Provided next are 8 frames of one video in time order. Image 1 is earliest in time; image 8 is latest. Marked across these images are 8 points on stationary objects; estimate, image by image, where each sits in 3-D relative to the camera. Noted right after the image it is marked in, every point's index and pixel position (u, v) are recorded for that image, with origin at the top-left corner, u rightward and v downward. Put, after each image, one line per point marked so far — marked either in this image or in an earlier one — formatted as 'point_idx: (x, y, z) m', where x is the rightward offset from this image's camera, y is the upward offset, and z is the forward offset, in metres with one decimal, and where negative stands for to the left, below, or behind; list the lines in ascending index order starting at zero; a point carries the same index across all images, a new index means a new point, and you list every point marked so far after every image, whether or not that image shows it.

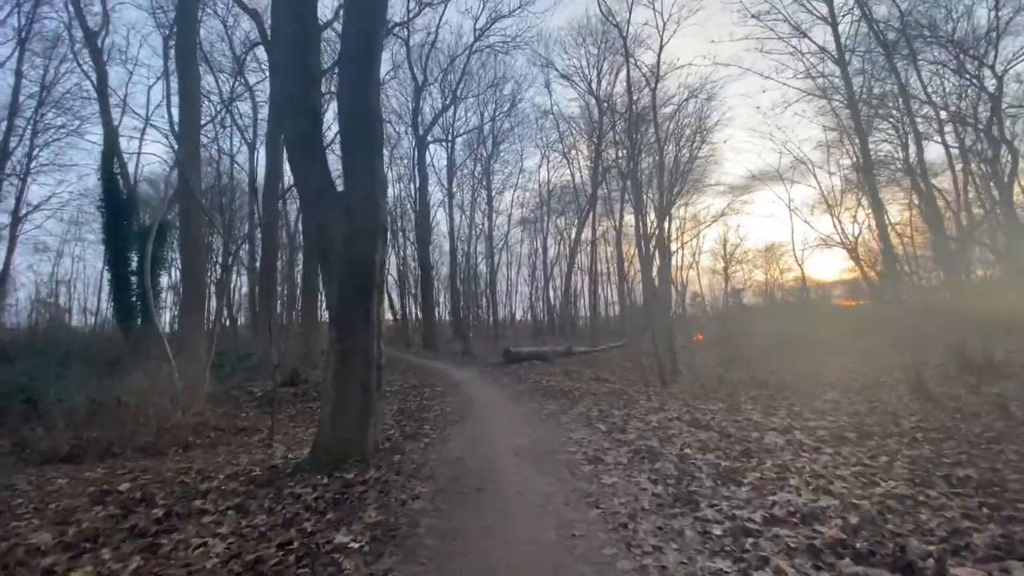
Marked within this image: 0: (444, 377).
0: (-2.6, -3.5, +18.3) m
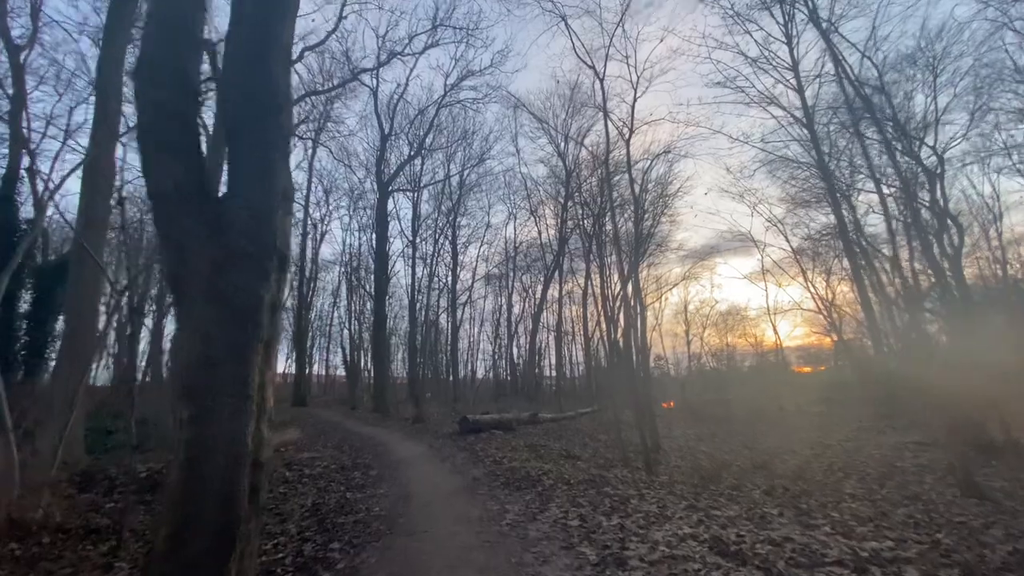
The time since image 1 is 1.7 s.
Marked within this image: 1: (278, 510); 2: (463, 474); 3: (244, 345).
0: (-4.1, -5.4, +15.1) m
1: (-4.9, -4.7, +9.6) m
2: (-1.3, -4.9, +12.0) m
3: (-3.0, -0.6, +5.2) m
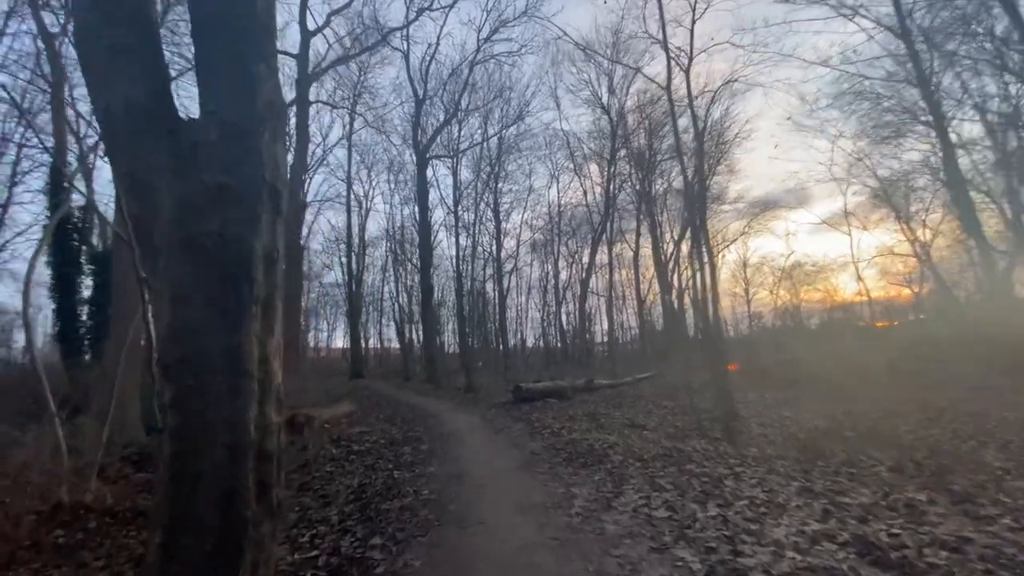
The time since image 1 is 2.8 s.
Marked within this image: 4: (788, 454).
0: (-2.3, -4.3, +14.3) m
1: (-3.7, -4.0, +8.9) m
2: (+0.2, -3.8, +10.9) m
3: (-2.5, -0.2, +4.1) m
4: (+5.5, -3.3, +9.3) m
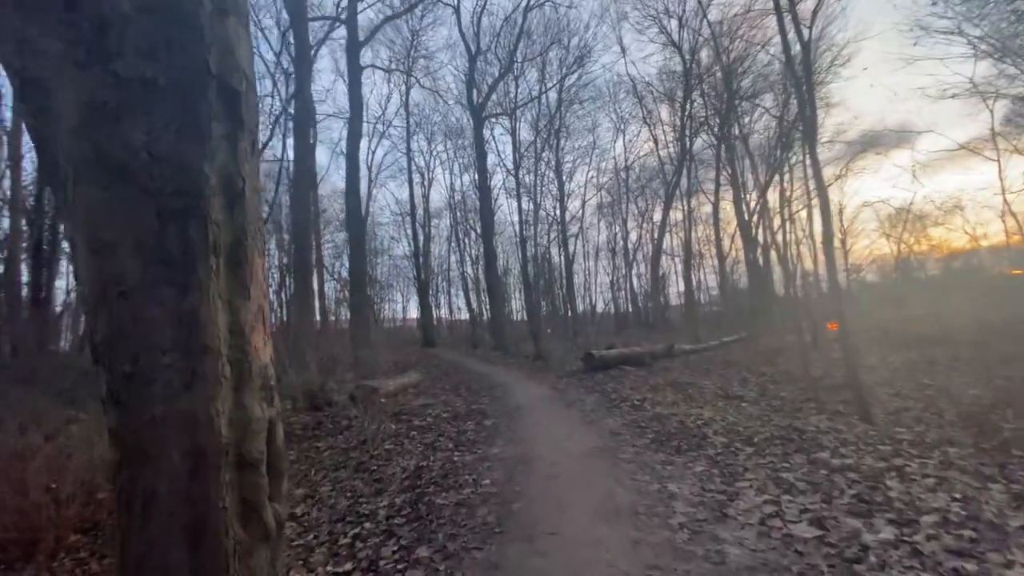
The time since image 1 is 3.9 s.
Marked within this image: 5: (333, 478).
0: (-0.2, -3.1, +13.1) m
1: (-2.4, -3.3, +8.0) m
2: (+1.7, -2.8, +9.4) m
3: (-2.0, +0.2, +2.8) m
4: (+6.8, -2.3, +7.0) m
5: (-3.3, -3.5, +8.6) m
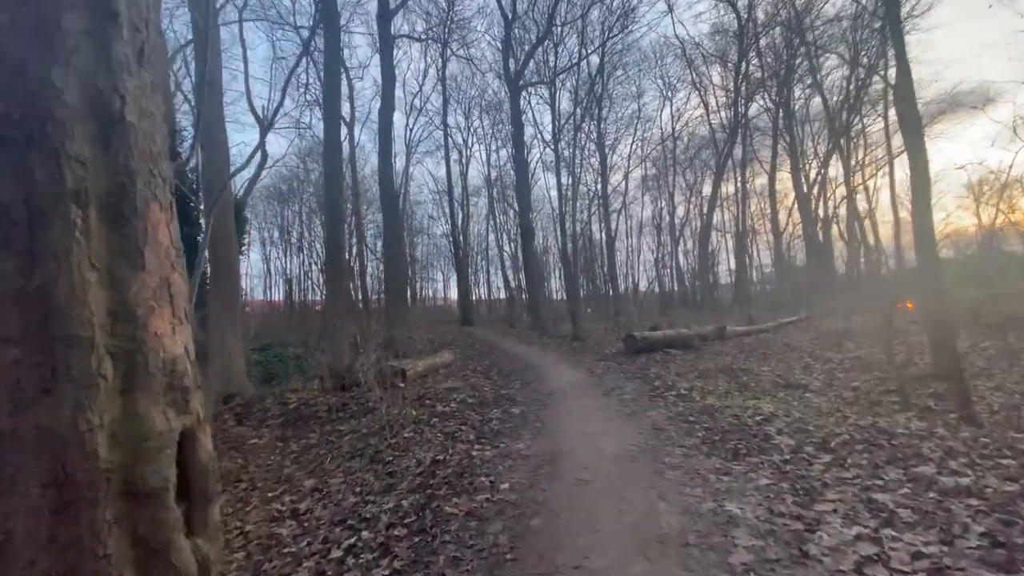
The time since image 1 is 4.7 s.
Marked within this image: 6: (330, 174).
0: (+0.6, -2.5, +12.2) m
1: (-1.9, -2.9, +7.3) m
2: (+2.3, -2.4, +8.3) m
3: (-2.1, +0.3, +2.0) m
4: (+7.1, -1.9, +5.4) m
5: (-2.9, -3.1, +7.9) m
6: (-7.1, +4.5, +18.5) m
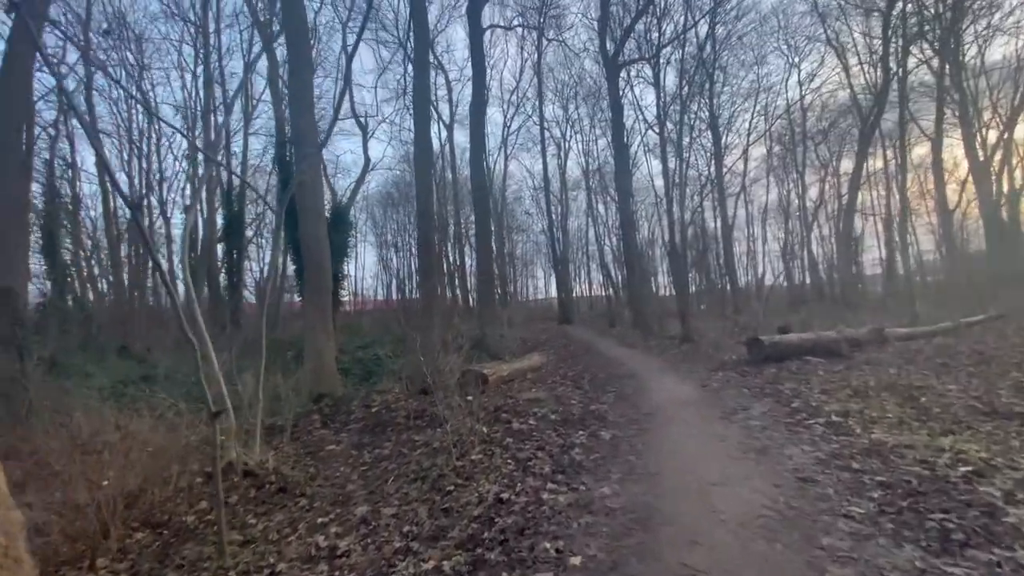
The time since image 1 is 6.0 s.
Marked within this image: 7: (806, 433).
0: (+2.7, -2.4, +10.3) m
1: (-0.9, -2.9, +6.1) m
2: (+3.5, -2.3, +6.2) m
3: (-2.3, +0.3, +0.9) m
4: (+7.5, -1.8, +2.3) m
5: (-1.6, -3.1, +6.9) m
6: (-3.5, +4.6, +18.1) m
7: (+4.6, -2.3, +7.2) m
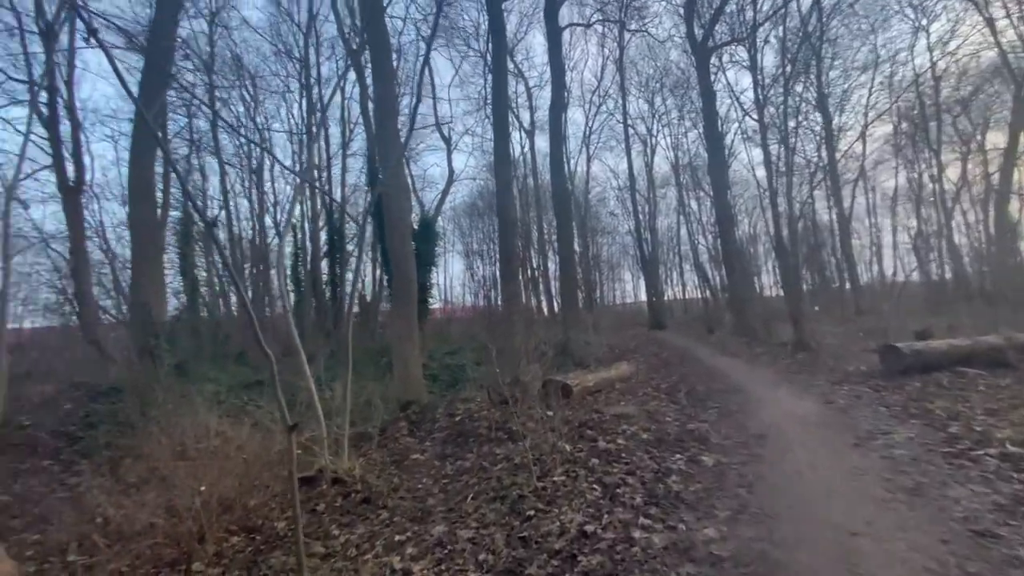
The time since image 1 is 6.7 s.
0: (+4.4, -2.5, +9.0) m
1: (+0.2, -3.0, +5.6) m
2: (+4.4, -2.3, +4.8) m
3: (-2.3, +0.2, +0.8) m
4: (+7.6, -1.6, +0.3) m
5: (-0.4, -3.2, +6.5) m
6: (-0.4, +4.3, +17.9) m
7: (+5.7, -2.2, +5.7) m
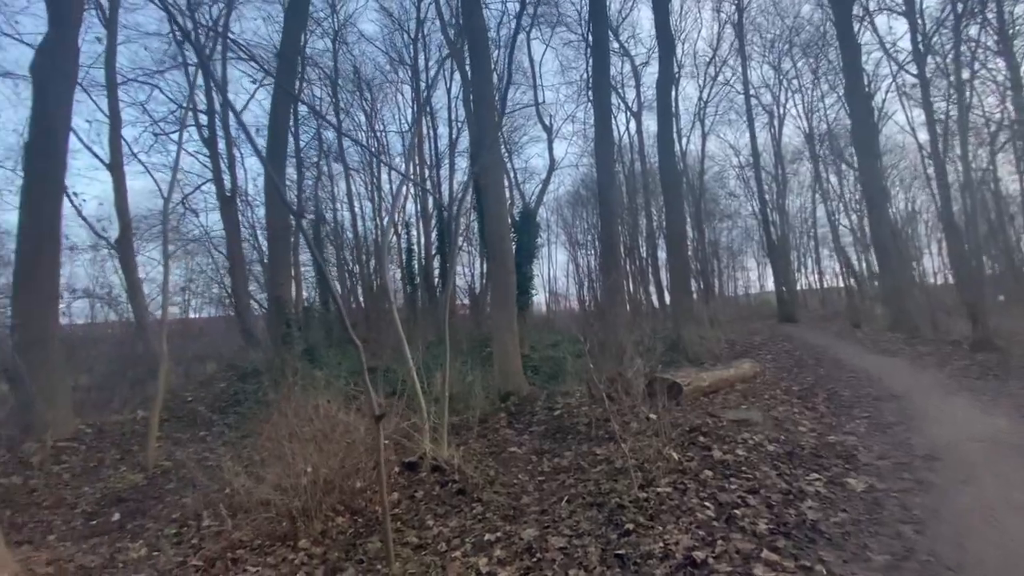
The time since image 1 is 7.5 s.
0: (+6.1, -2.2, +7.4) m
1: (+1.2, -2.8, +5.0) m
2: (+5.1, -2.1, +3.3) m
3: (-2.3, +0.3, +0.8) m
4: (+7.2, -1.5, -1.9) m
5: (+0.8, -3.0, +6.0) m
6: (+3.4, +4.7, +17.0) m
7: (+6.6, -2.0, +3.8) m
